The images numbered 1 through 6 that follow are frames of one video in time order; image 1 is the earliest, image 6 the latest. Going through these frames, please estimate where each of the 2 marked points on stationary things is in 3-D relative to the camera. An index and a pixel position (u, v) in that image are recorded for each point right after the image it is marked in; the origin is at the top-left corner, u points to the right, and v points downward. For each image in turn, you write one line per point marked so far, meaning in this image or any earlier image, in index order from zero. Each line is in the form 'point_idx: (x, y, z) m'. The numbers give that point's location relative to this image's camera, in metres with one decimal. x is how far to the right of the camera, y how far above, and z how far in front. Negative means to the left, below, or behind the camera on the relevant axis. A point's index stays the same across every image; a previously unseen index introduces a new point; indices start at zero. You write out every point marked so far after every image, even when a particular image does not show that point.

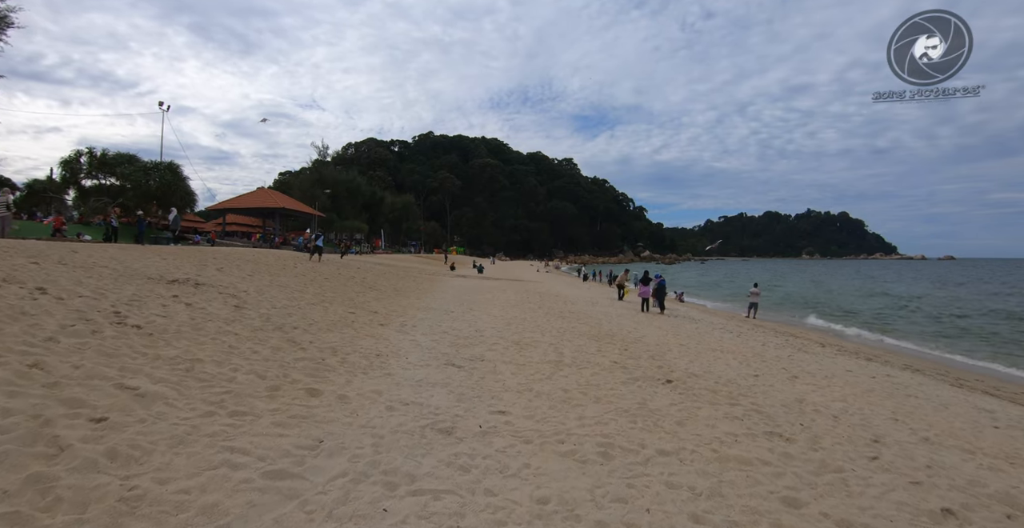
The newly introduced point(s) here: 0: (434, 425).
0: (-0.7, -1.5, +4.4) m
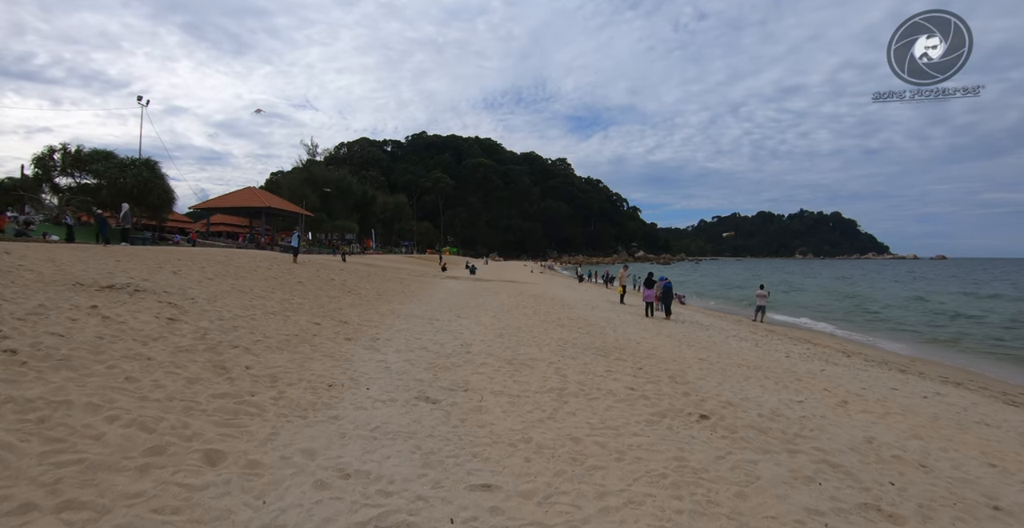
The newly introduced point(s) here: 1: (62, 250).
0: (-0.8, -1.5, +2.9) m
1: (-13.8, +0.4, +14.6) m
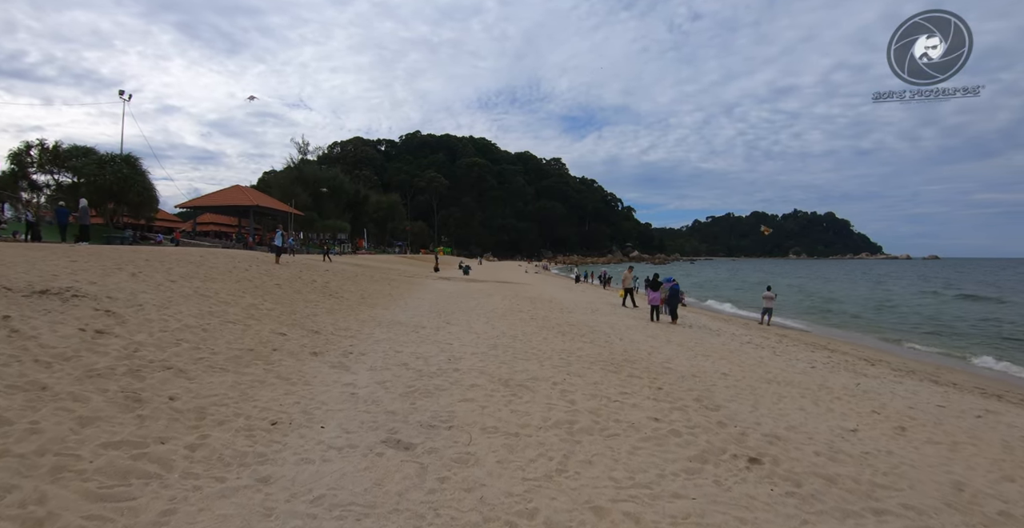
0: (-0.8, -1.6, +1.7) m
1: (-13.9, +0.4, +13.2) m
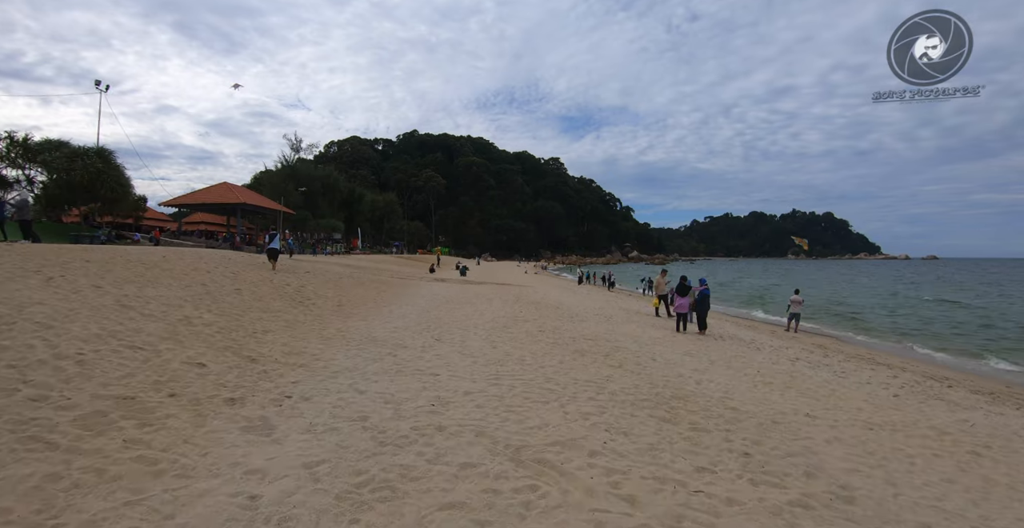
0: (-0.6, -1.6, -0.6) m
1: (-13.8, +0.4, +10.9) m
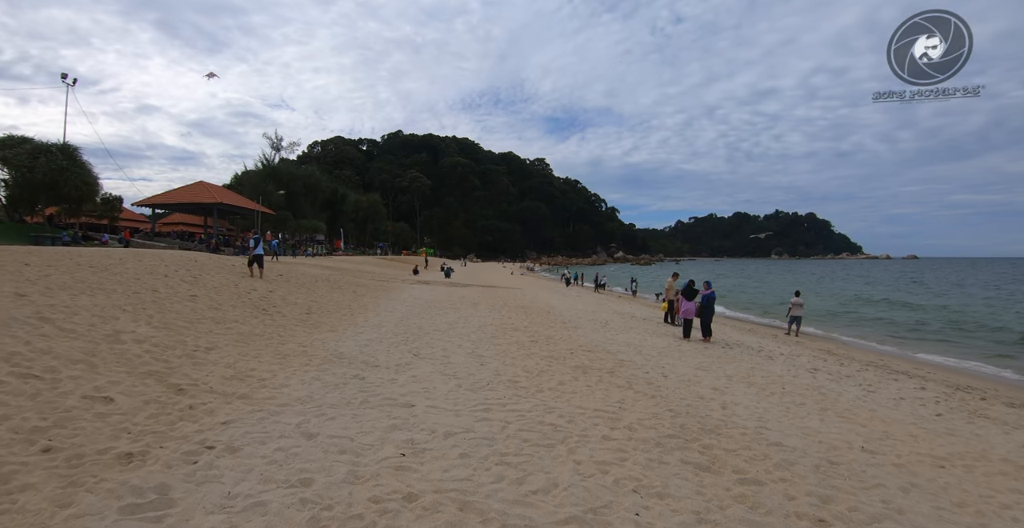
0: (-0.5, -1.6, -1.8) m
1: (-14.0, +0.3, +9.4) m
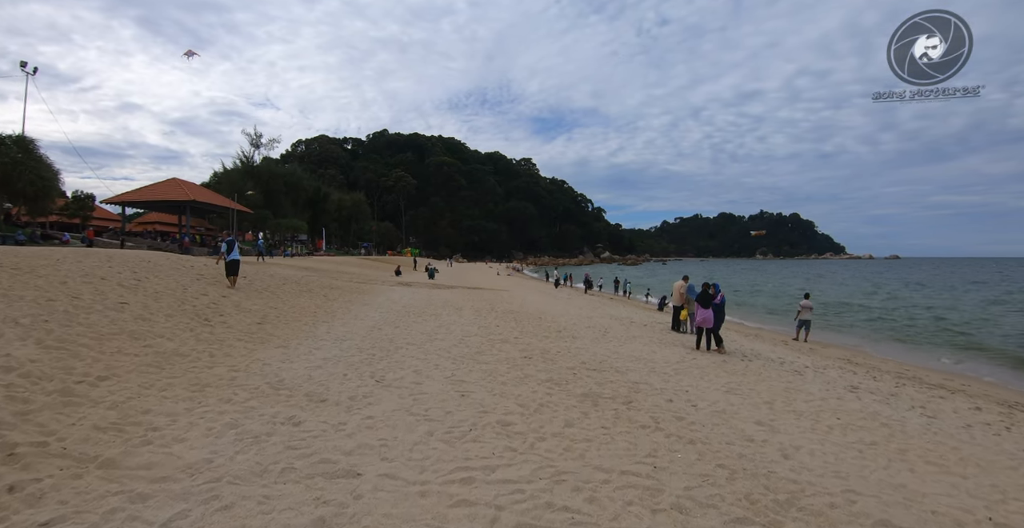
0: (-0.4, -1.6, -3.3) m
1: (-14.2, +0.3, +7.4) m
